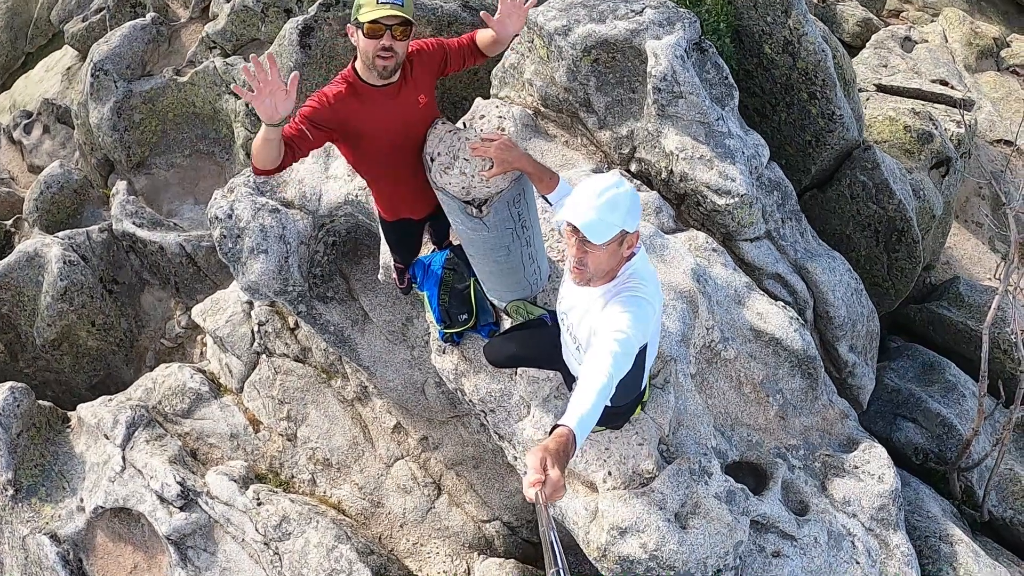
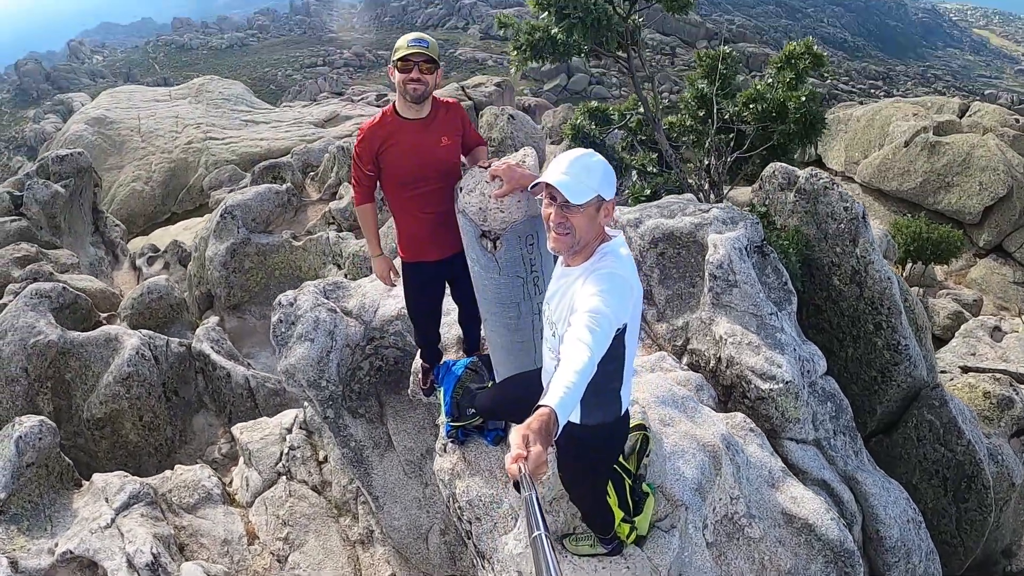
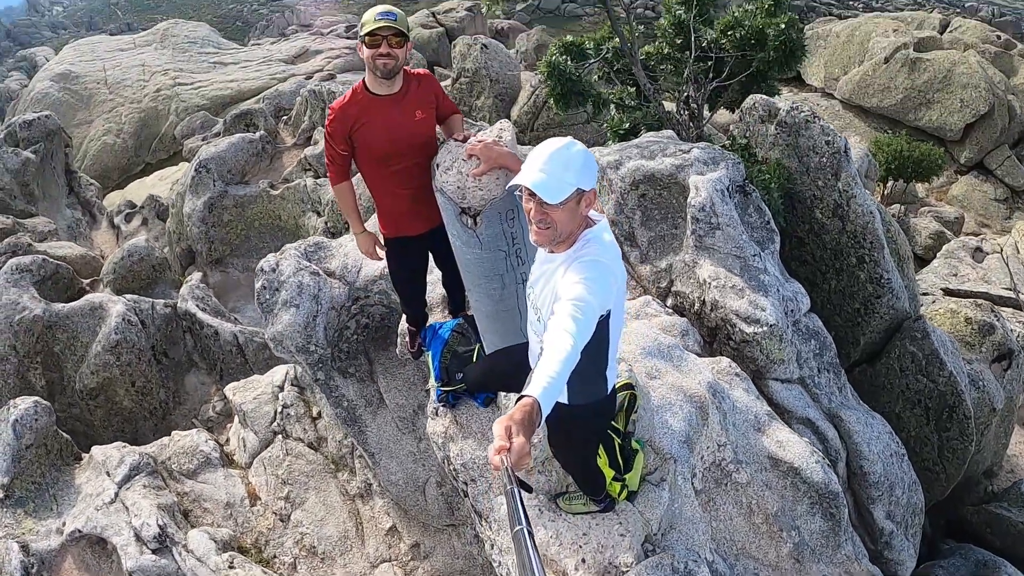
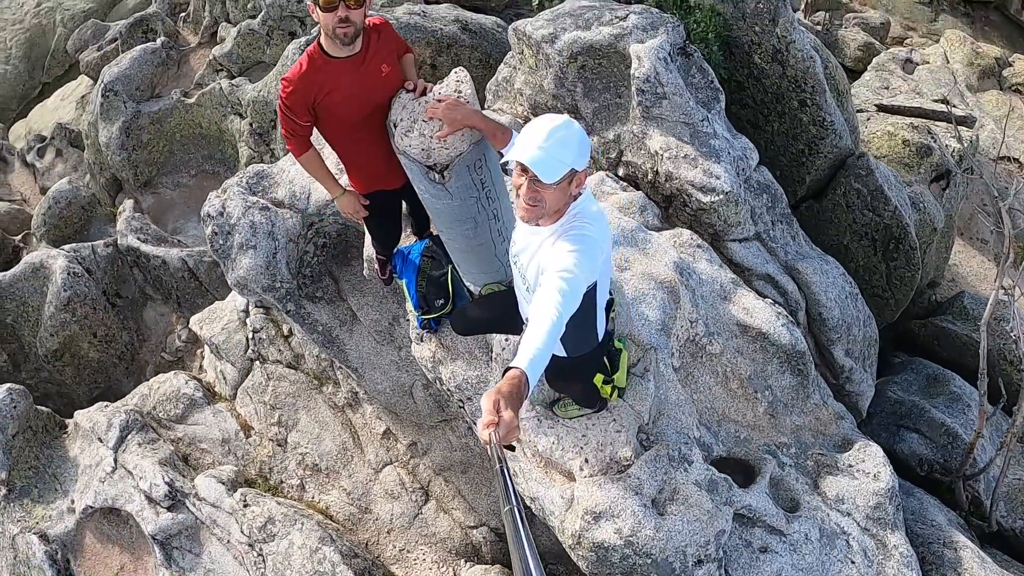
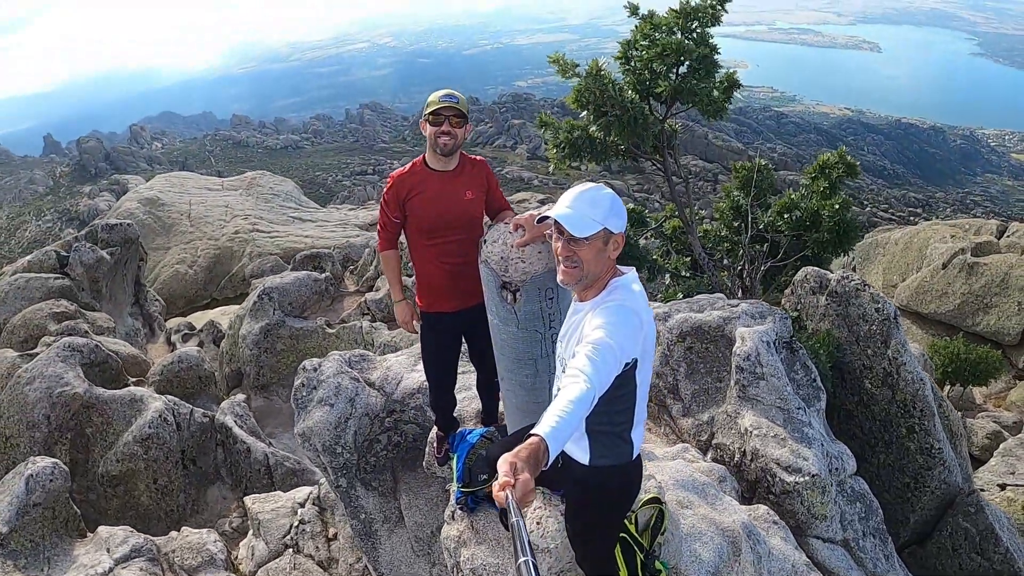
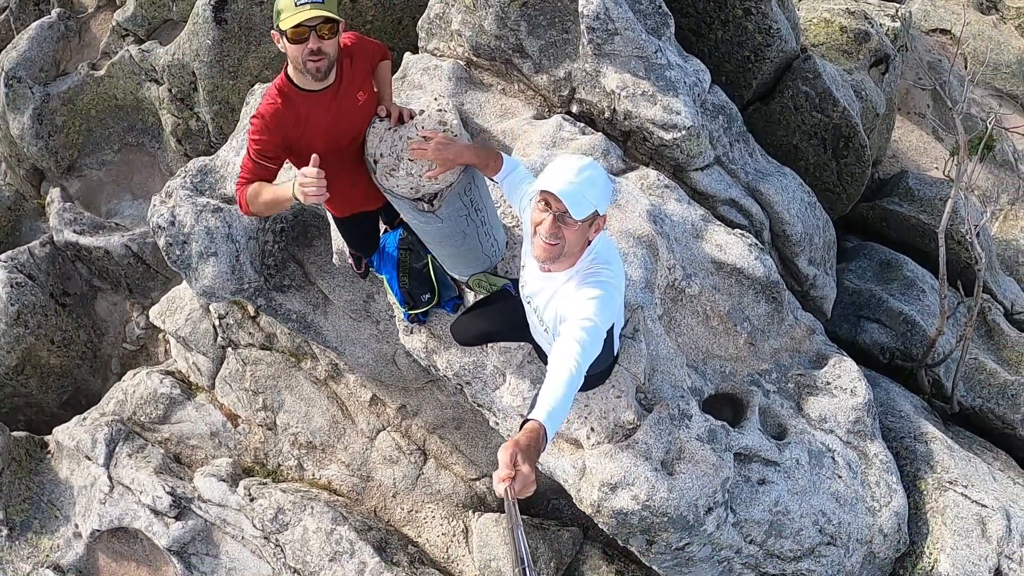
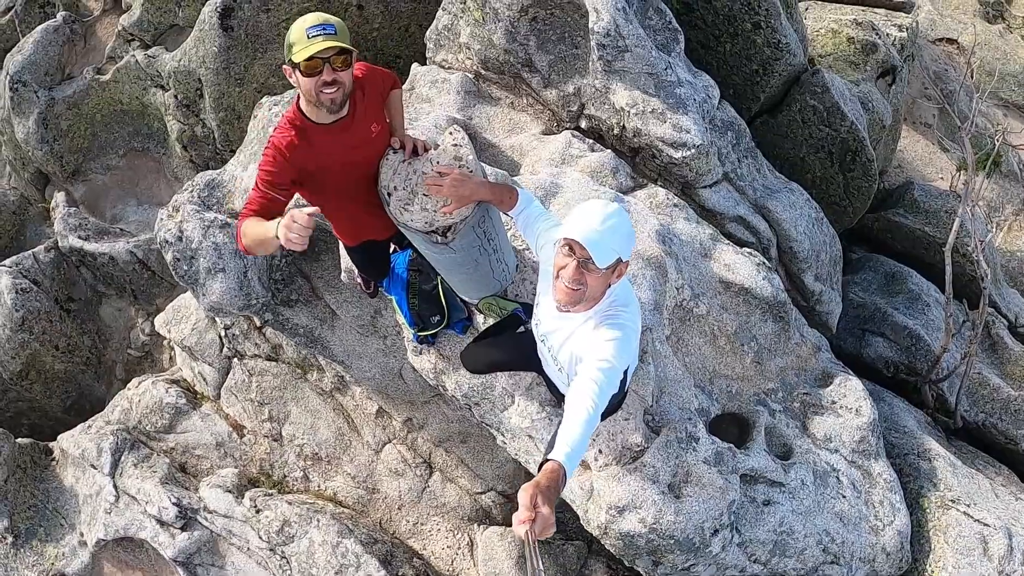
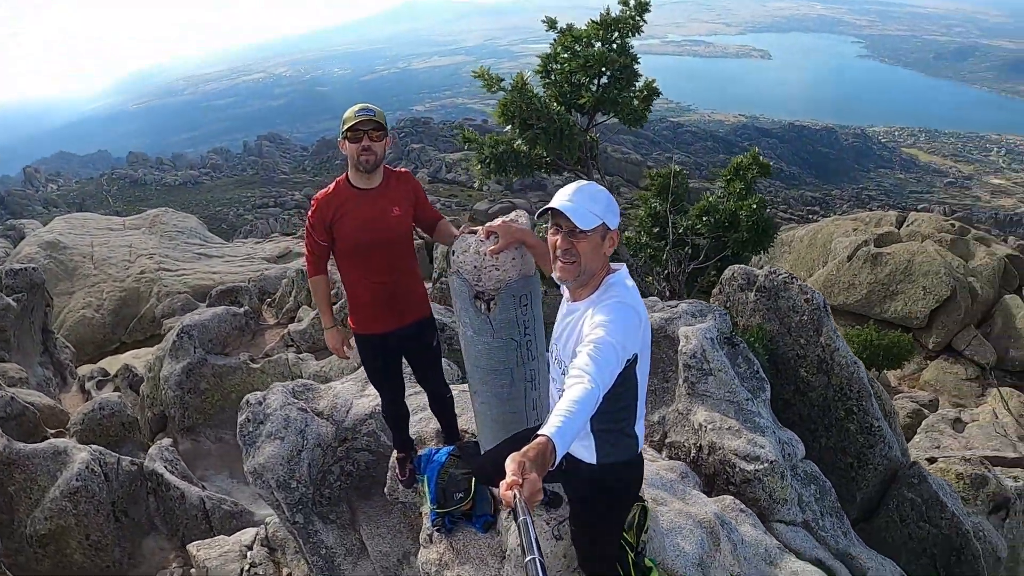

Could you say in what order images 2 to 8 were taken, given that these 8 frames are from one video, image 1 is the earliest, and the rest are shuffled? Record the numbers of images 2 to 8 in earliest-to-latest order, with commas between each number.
6, 7, 4, 3, 2, 5, 8
